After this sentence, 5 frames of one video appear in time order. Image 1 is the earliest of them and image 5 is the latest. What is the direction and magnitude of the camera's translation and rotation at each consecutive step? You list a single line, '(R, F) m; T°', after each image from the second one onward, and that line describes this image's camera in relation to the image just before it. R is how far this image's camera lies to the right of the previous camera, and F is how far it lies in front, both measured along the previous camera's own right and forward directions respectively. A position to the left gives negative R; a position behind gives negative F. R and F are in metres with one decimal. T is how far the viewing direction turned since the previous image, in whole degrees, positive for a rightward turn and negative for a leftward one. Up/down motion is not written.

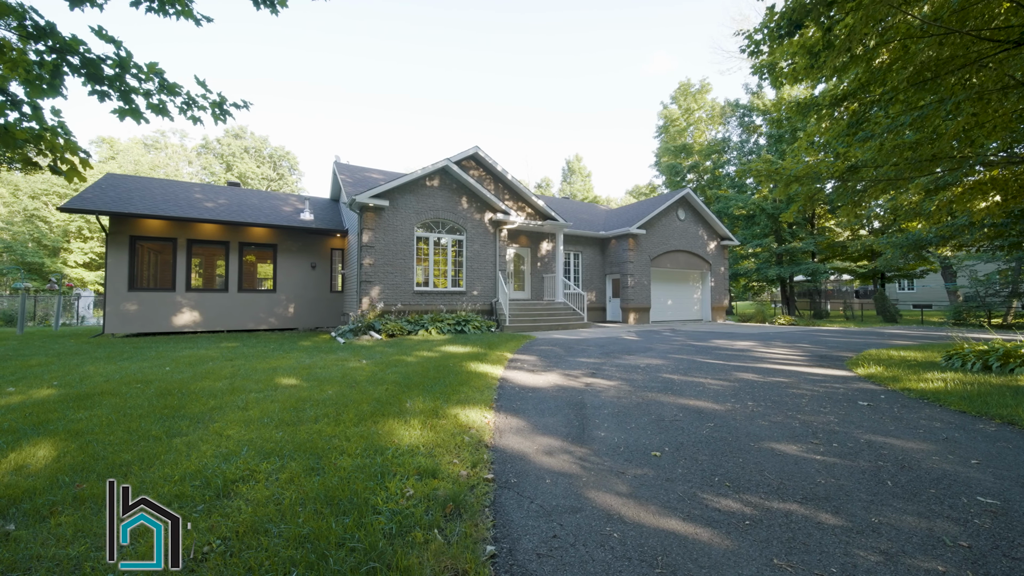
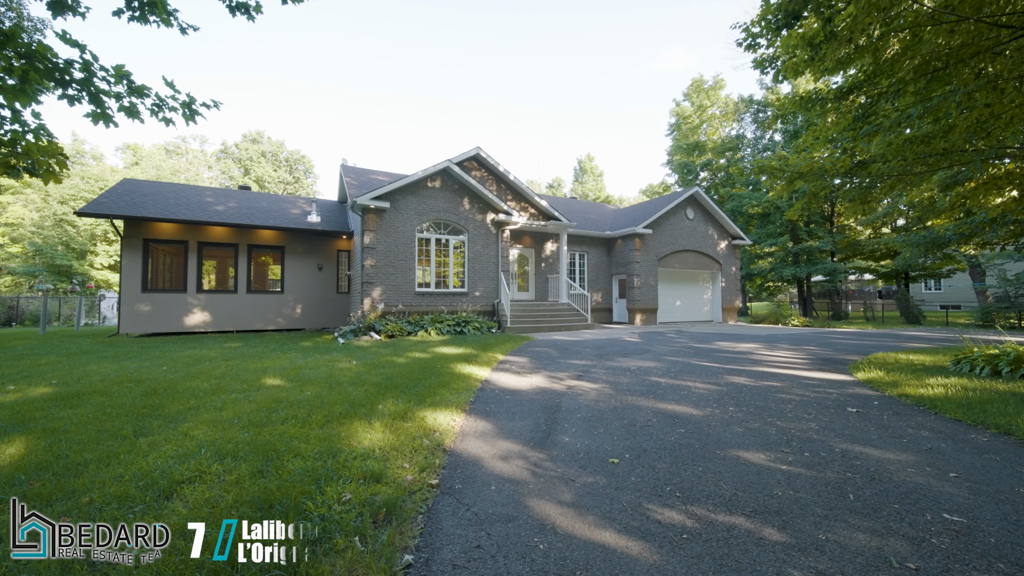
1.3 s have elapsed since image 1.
(+0.5, +0.1) m; -2°
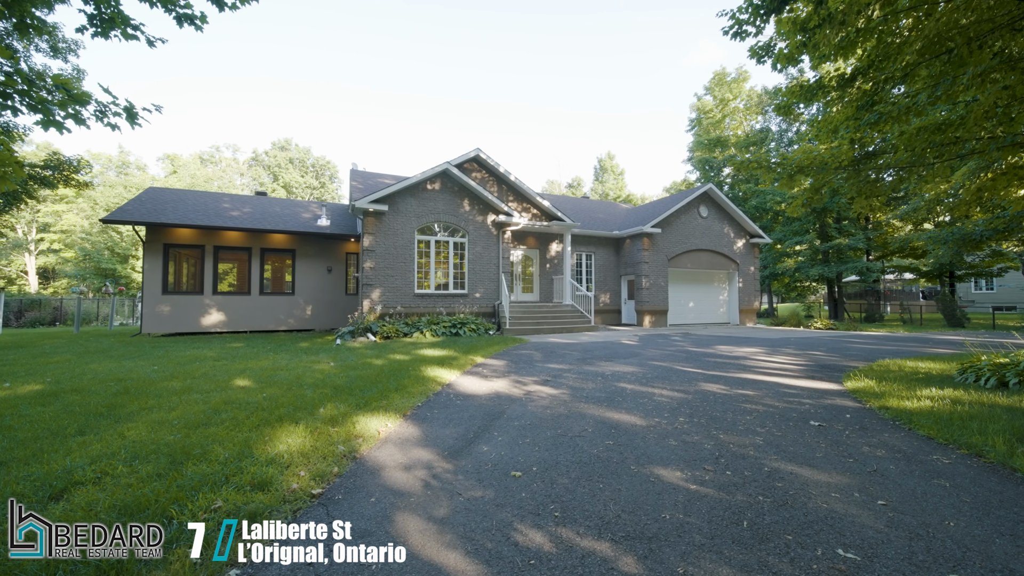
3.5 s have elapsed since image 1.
(+0.9, +0.1) m; -4°
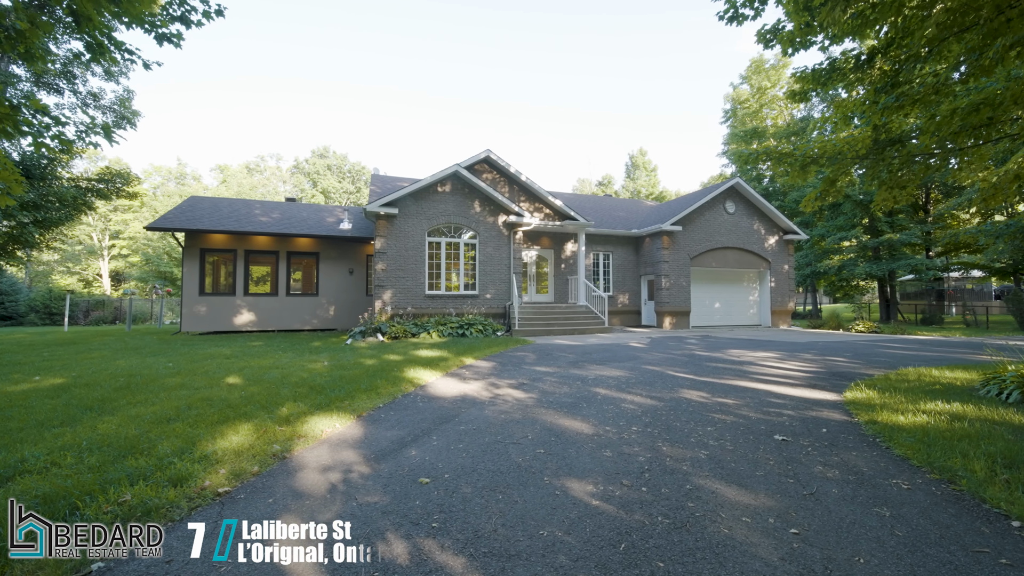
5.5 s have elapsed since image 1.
(+0.9, +0.1) m; -6°
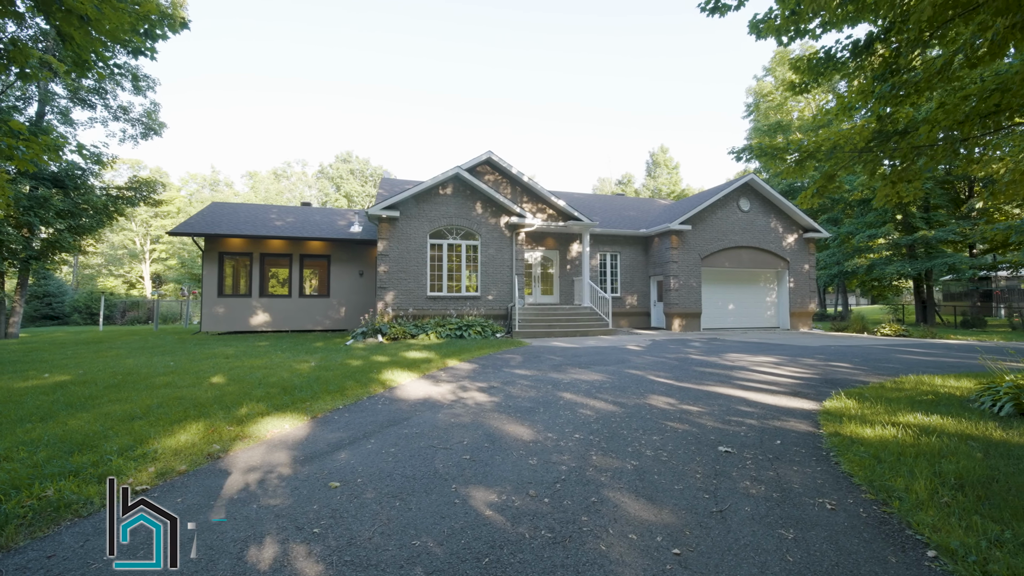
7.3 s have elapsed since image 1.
(+0.8, +0.1) m; -4°
